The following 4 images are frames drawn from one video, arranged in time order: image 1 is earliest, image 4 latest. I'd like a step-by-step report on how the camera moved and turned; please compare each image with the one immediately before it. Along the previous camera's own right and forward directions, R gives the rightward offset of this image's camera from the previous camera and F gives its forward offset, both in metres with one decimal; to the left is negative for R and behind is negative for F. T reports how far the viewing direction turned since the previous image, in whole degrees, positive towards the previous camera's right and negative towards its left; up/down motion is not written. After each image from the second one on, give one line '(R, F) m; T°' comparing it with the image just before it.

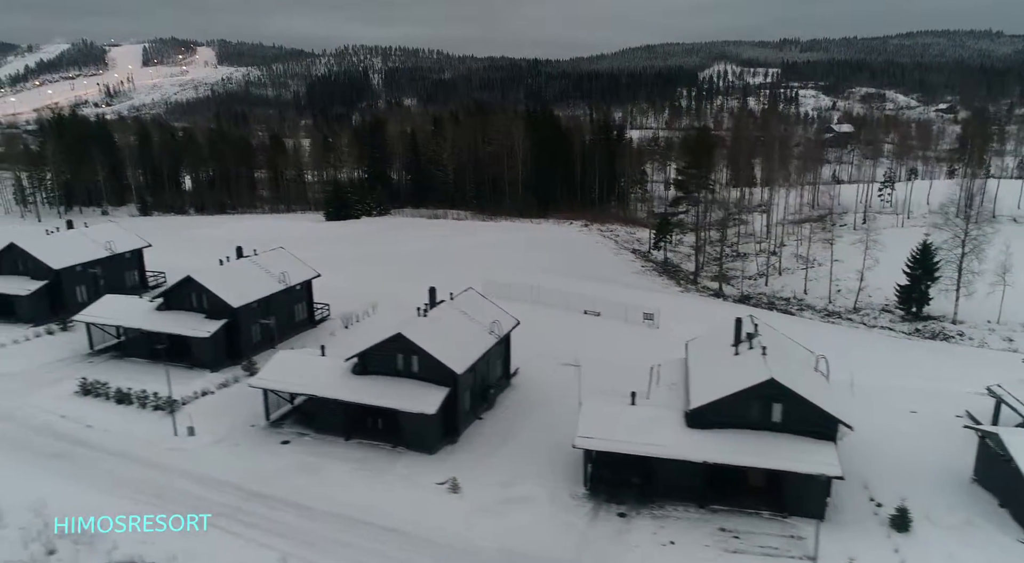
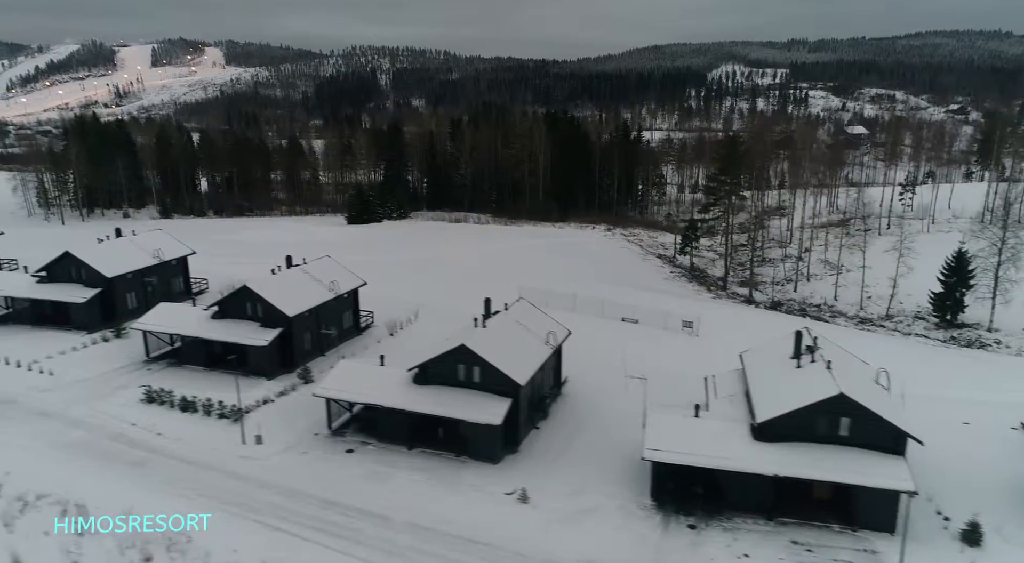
(-1.5, -0.3) m; -1°
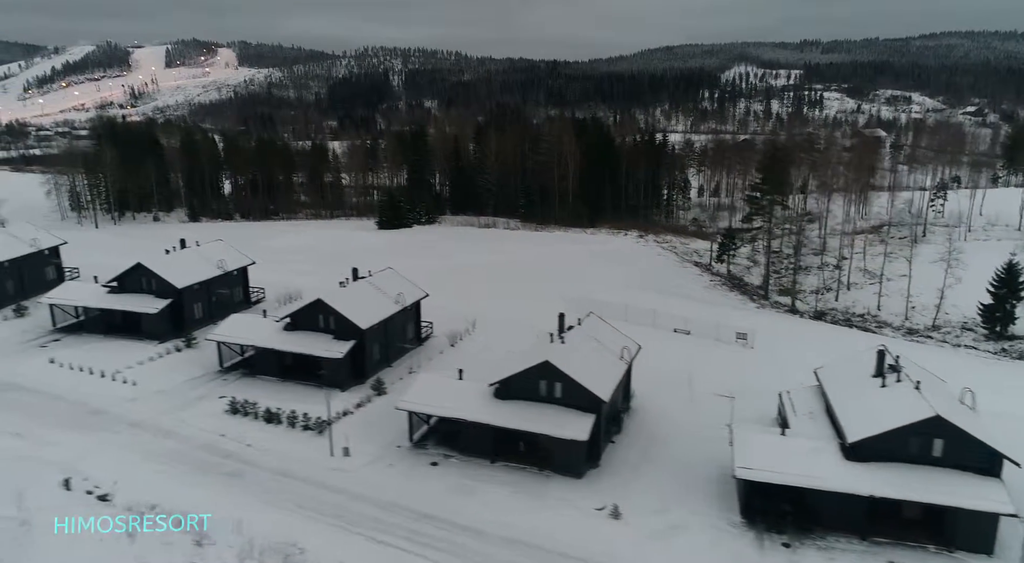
(-2.0, -0.3) m; -1°
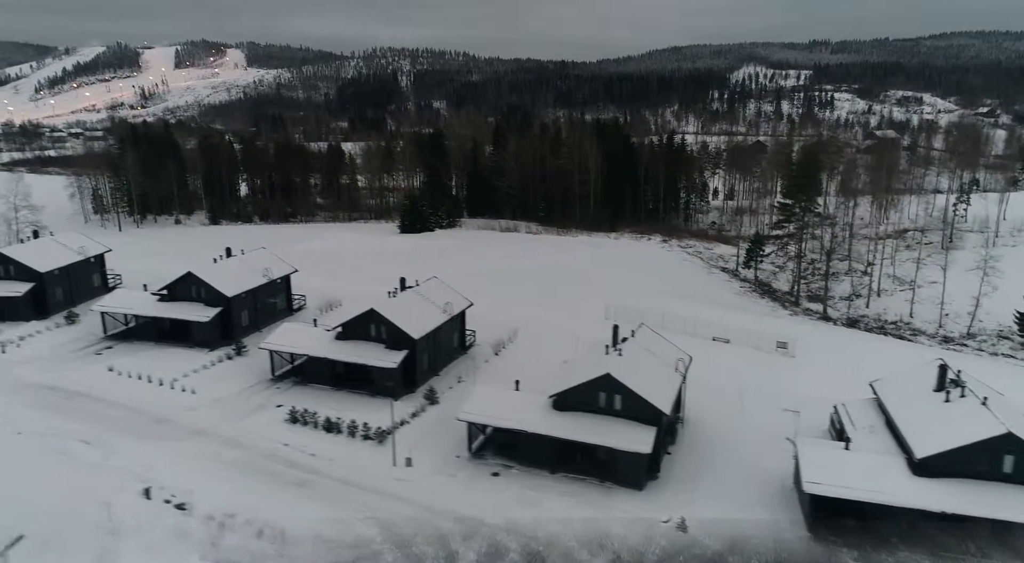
(-1.5, -0.2) m; -1°
